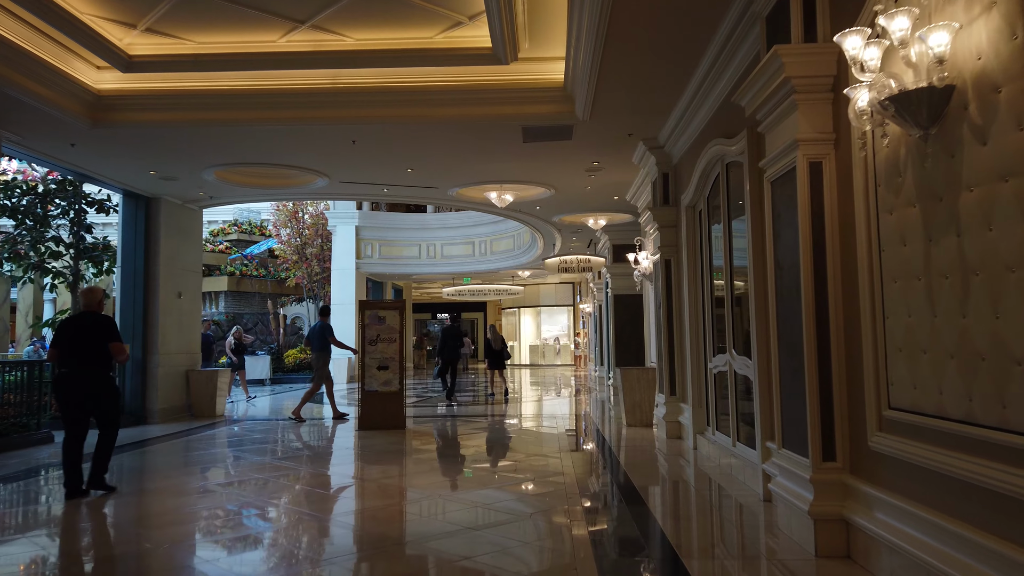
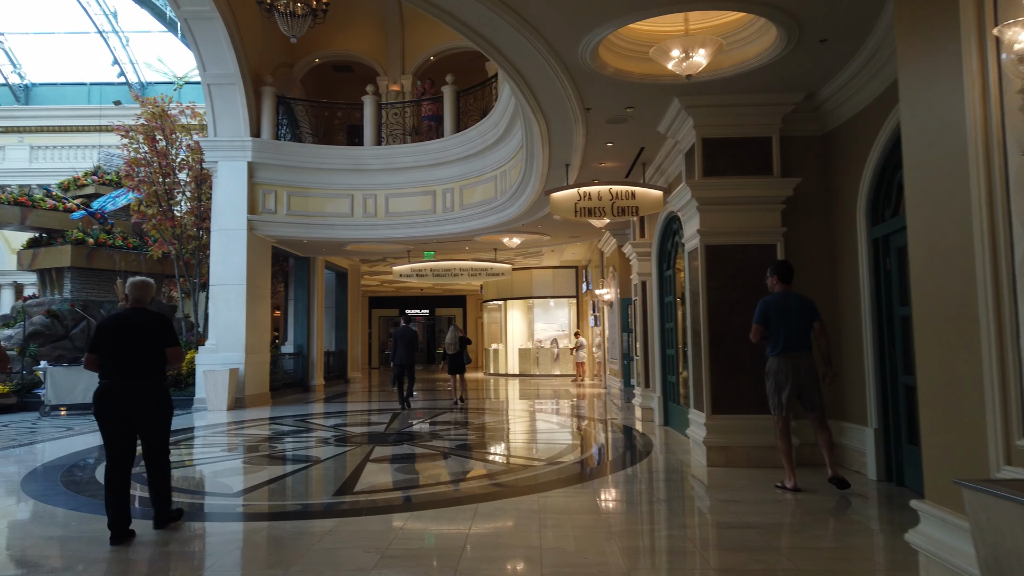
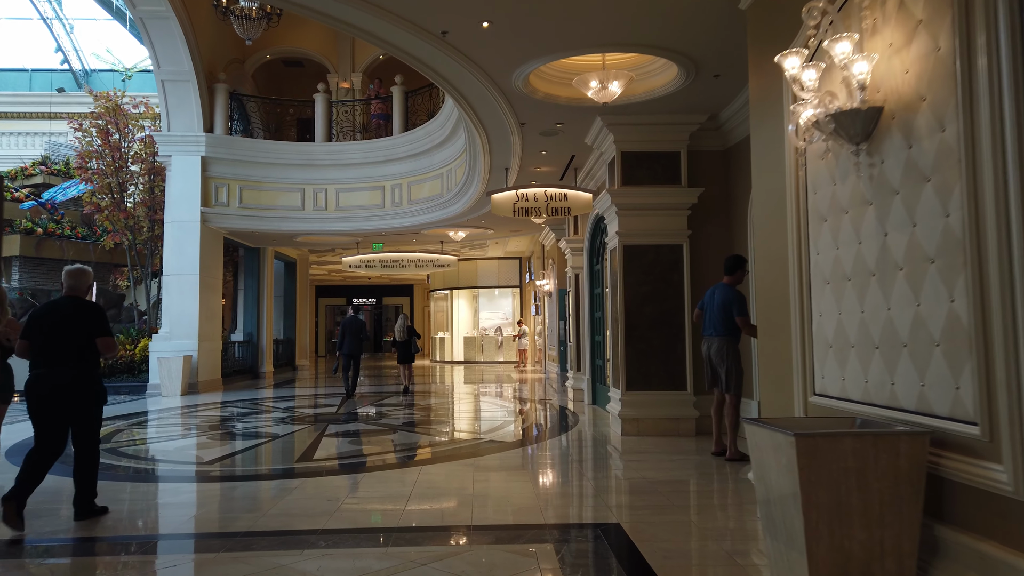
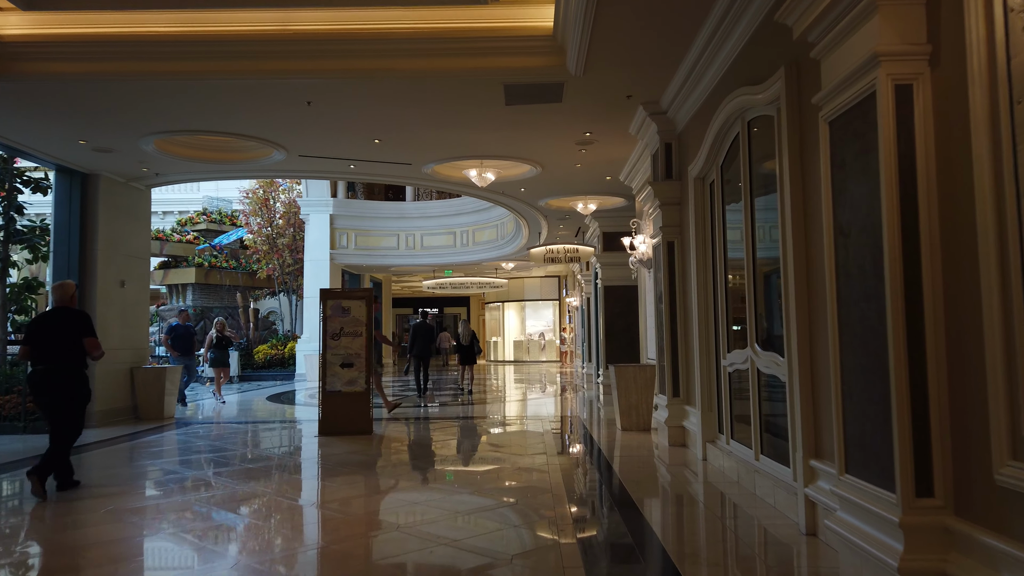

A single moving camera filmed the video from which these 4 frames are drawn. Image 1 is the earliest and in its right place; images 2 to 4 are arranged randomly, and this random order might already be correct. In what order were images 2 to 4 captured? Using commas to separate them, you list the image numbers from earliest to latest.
4, 3, 2
